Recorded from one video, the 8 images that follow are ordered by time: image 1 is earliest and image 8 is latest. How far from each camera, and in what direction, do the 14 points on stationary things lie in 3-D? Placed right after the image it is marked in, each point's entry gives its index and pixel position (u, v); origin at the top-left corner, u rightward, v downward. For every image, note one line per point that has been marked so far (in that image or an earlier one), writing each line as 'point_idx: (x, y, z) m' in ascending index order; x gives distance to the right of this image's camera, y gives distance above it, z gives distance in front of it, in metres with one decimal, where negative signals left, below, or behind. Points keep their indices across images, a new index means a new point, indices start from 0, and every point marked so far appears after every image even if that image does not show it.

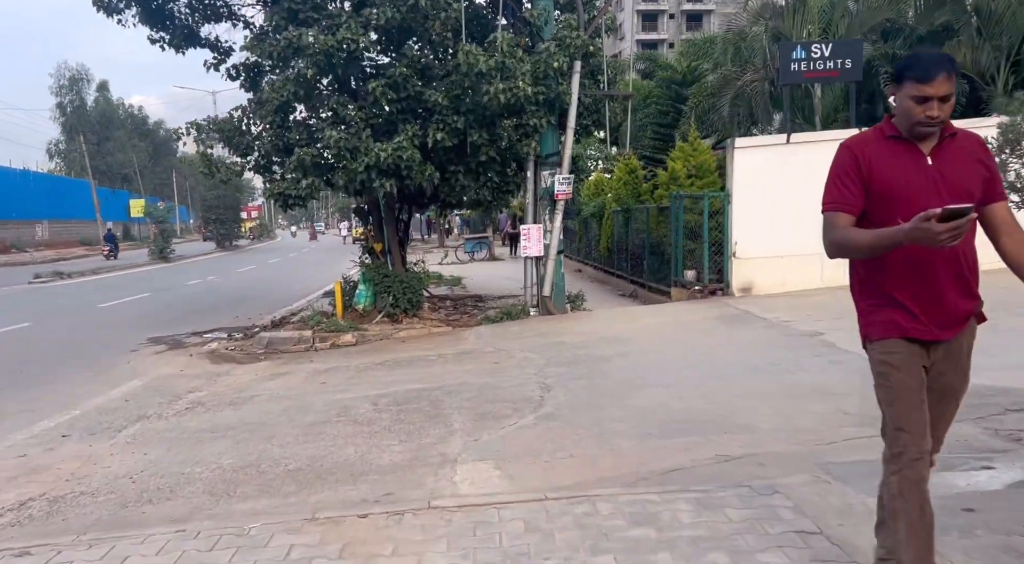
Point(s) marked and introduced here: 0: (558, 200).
0: (+0.7, +1.3, +12.4) m
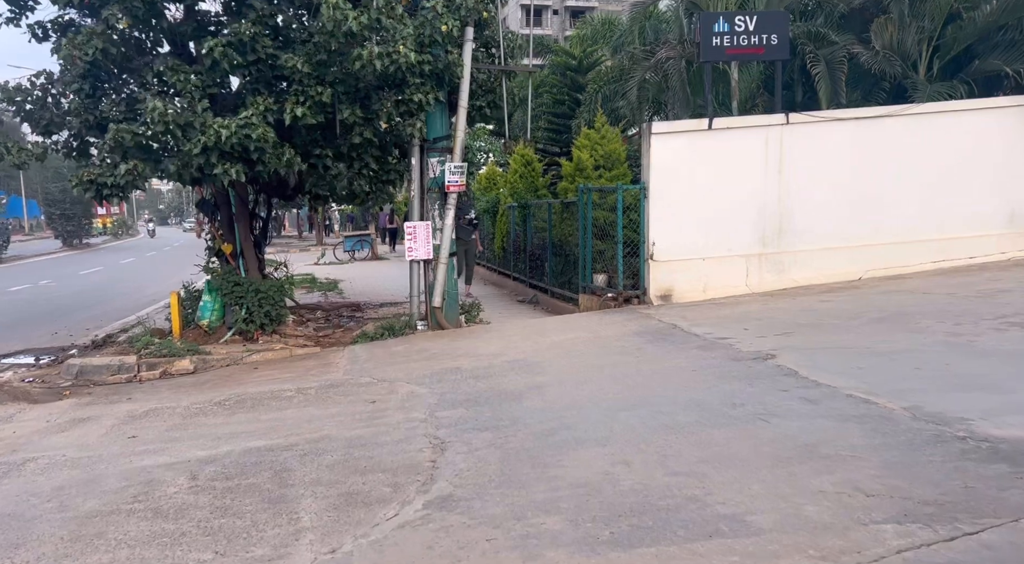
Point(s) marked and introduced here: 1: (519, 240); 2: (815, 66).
0: (-0.8, +1.2, +10.4) m
1: (+0.2, +0.8, +15.8) m
2: (+5.4, +3.8, +13.9) m
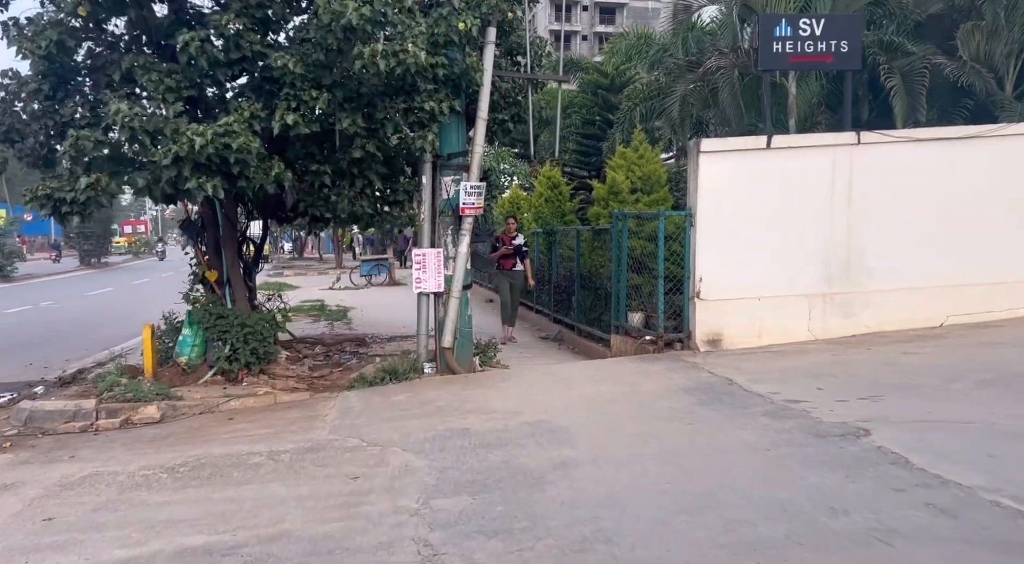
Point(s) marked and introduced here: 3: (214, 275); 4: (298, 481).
0: (-0.6, +0.7, +9.1) m
1: (+0.7, +0.2, +14.4) m
2: (+5.8, +3.1, +12.4) m
3: (-3.6, +0.1, +9.6) m
4: (-1.5, -1.4, +5.5) m
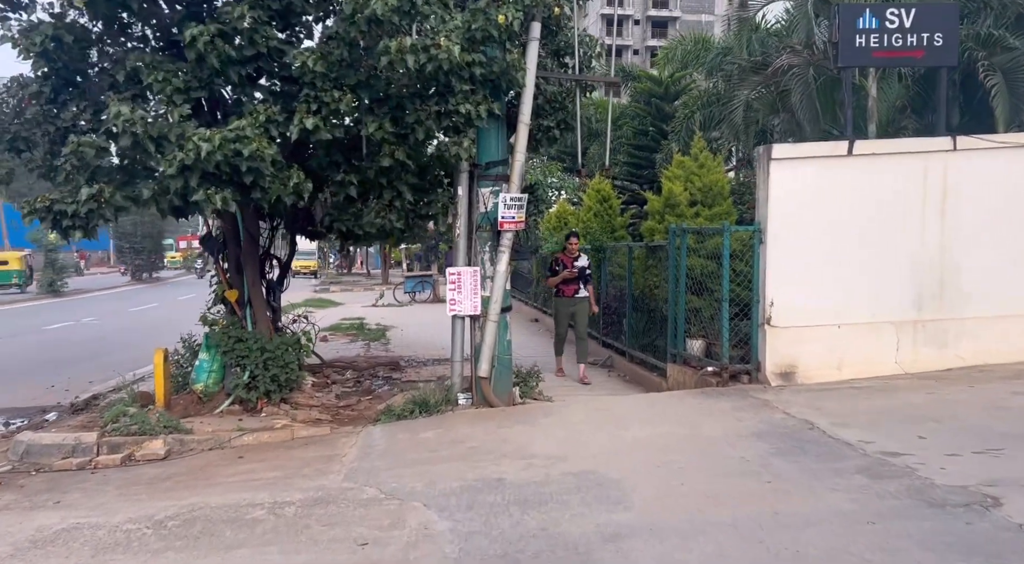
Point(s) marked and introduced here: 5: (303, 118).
0: (-0.1, +0.5, +8.2) m
1: (+1.4, -0.2, +13.4) m
2: (+6.5, +2.8, +11.1) m
3: (-3.1, -0.1, +8.8) m
4: (-1.2, -1.5, +4.6) m
5: (-1.8, +1.4, +6.9) m
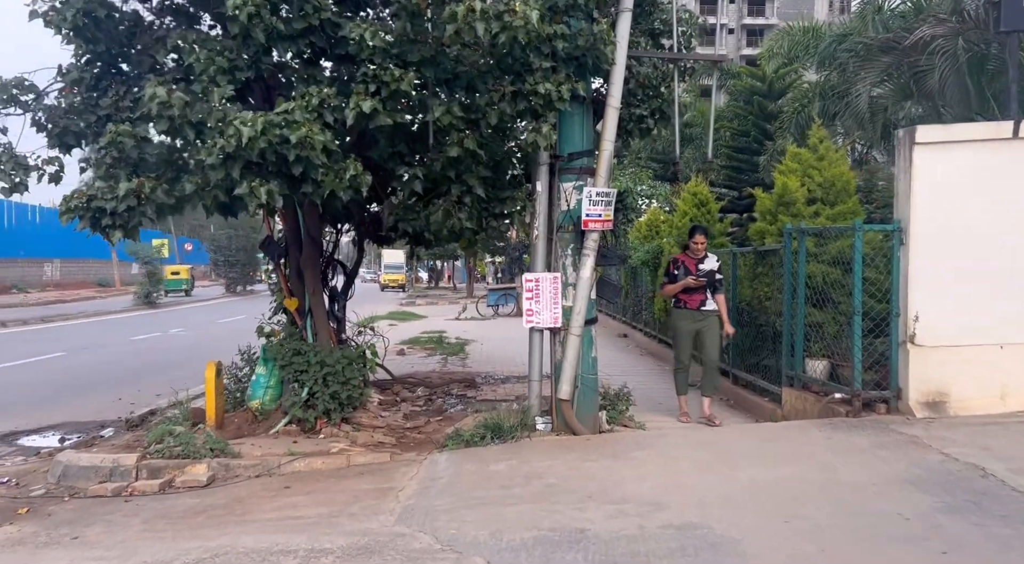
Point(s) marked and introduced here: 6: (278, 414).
0: (+0.7, +0.4, +7.1) m
1: (+2.8, -0.3, +12.1) m
2: (+7.6, +2.7, +9.4) m
3: (-2.2, -0.2, +8.1) m
4: (-0.9, -1.5, +3.6) m
5: (-1.1, +1.4, +6.0) m
6: (-2.3, -1.3, +7.9) m
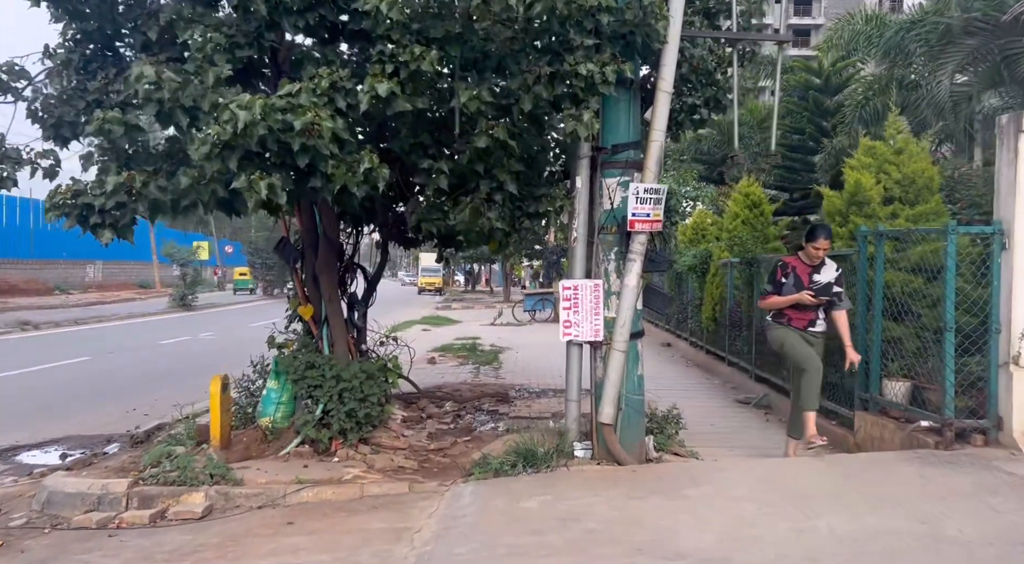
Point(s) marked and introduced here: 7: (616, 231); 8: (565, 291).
0: (+1.0, +0.4, +6.2) m
1: (+3.3, -0.4, +11.2) m
2: (+8.0, +2.5, +8.2) m
3: (-1.9, -0.3, +7.4) m
4: (-0.7, -1.5, +2.9) m
5: (-0.9, +1.3, +5.3) m
6: (-2.0, -1.3, +7.1) m
7: (+0.9, +0.4, +6.5) m
8: (+0.4, -0.1, +6.4) m
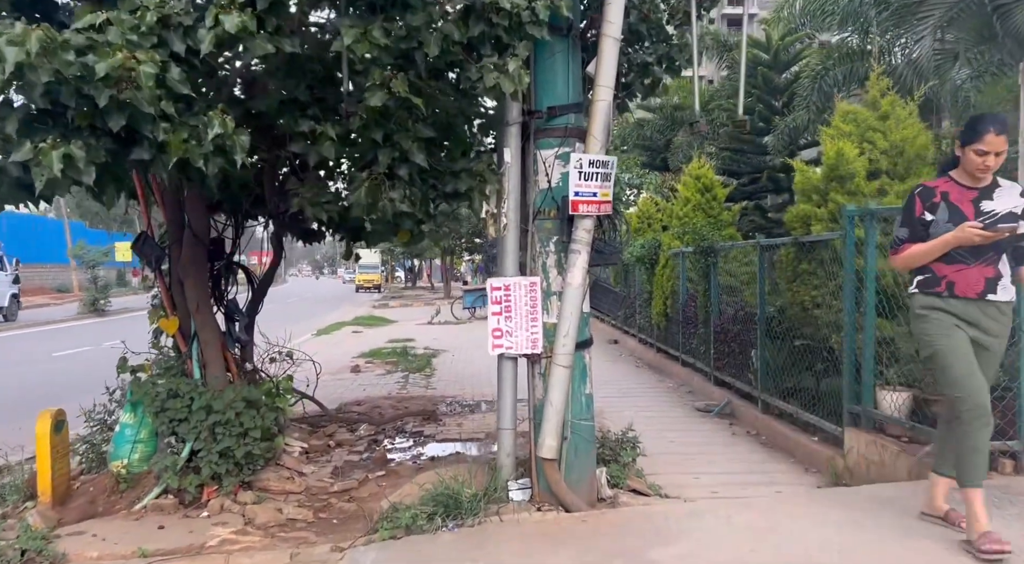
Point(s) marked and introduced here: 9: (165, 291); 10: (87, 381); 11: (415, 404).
0: (+0.4, +0.4, +4.9) m
1: (+2.4, -0.3, +10.0) m
2: (+7.2, +2.7, +7.3) m
3: (-2.5, -0.3, +5.9) m
4: (-1.0, -1.6, +1.5) m
5: (-1.4, +1.3, +3.8) m
6: (-2.5, -1.4, +5.6) m
7: (+0.3, +0.4, +5.2) m
8: (-0.1, -0.1, +5.0) m
9: (-2.7, -0.1, +6.1) m
10: (-7.4, -1.7, +14.1) m
11: (-1.1, -1.4, +9.2) m
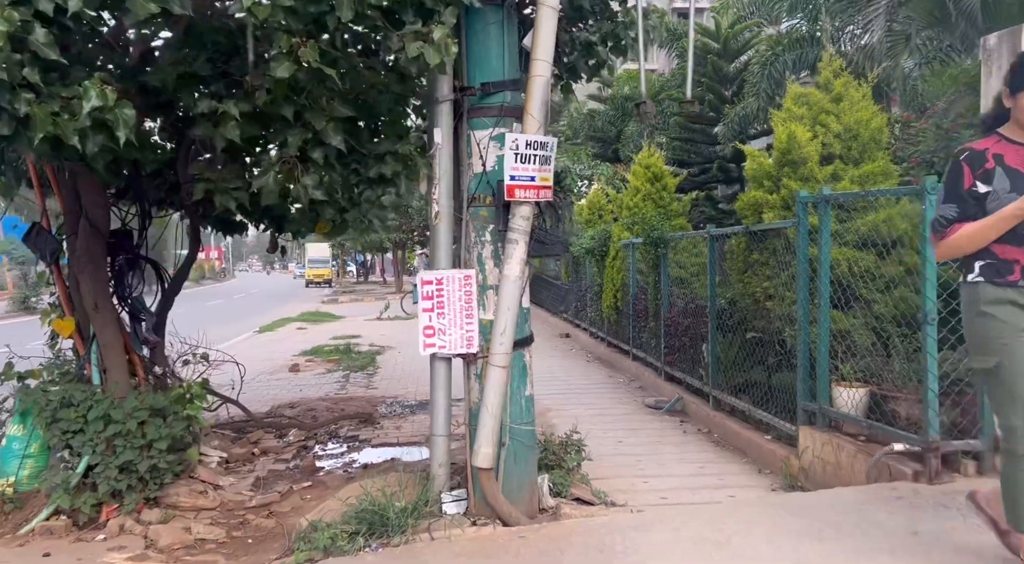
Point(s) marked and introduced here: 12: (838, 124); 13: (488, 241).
0: (0.0, +0.4, +4.5) m
1: (+1.7, -0.2, +9.7) m
2: (+6.6, +2.8, +7.3) m
3: (-2.9, -0.3, +5.3) m
4: (-1.2, -1.6, +1.0) m
5: (-1.7, +1.3, +3.3) m
6: (-3.0, -1.4, +5.1) m
7: (-0.1, +0.5, +4.8) m
8: (-0.5, 0.0, +4.6) m
9: (-3.1, 0.0, +5.5) m
10: (-8.3, -1.7, +13.2) m
11: (-1.7, -1.3, +8.7) m
12: (+2.5, +1.2, +6.1) m
13: (-0.1, +0.2, +4.7) m
